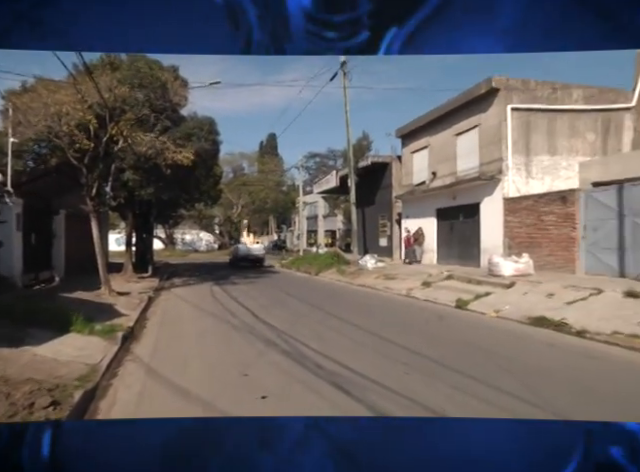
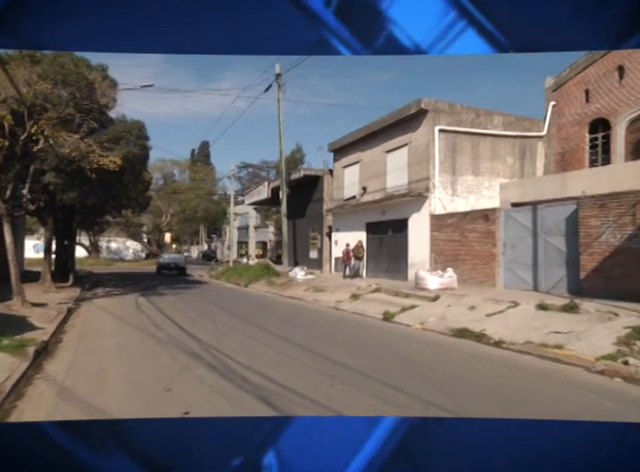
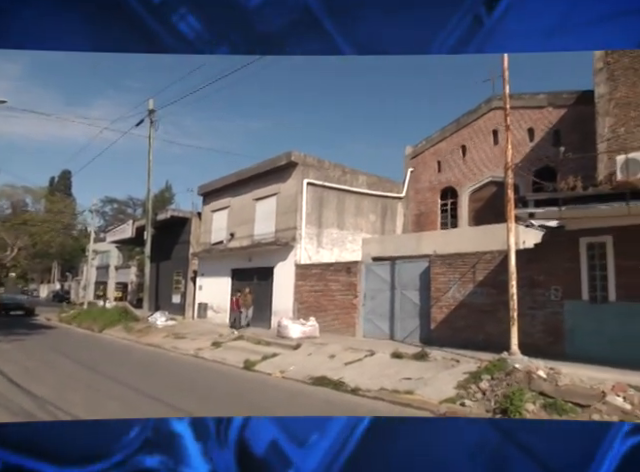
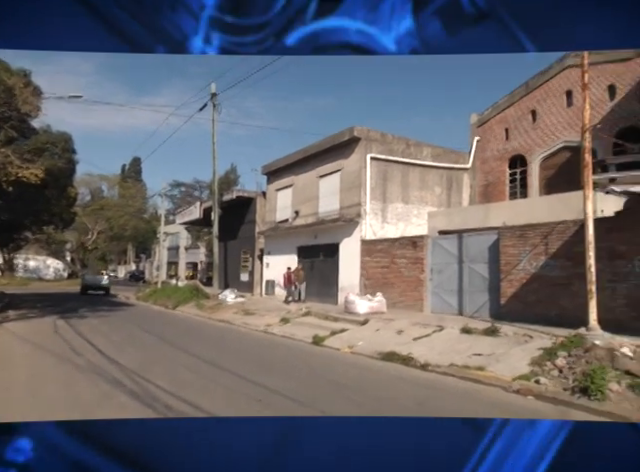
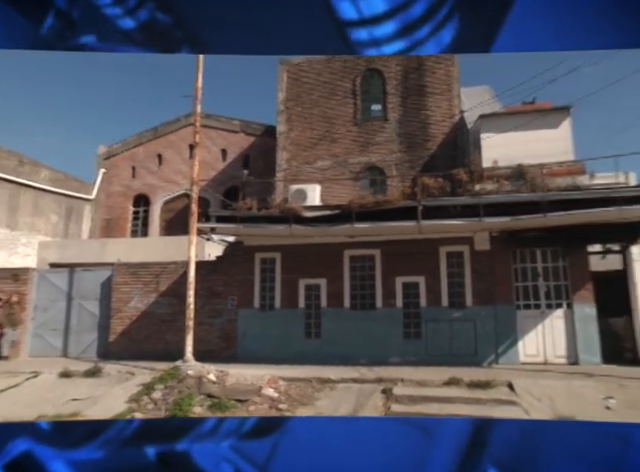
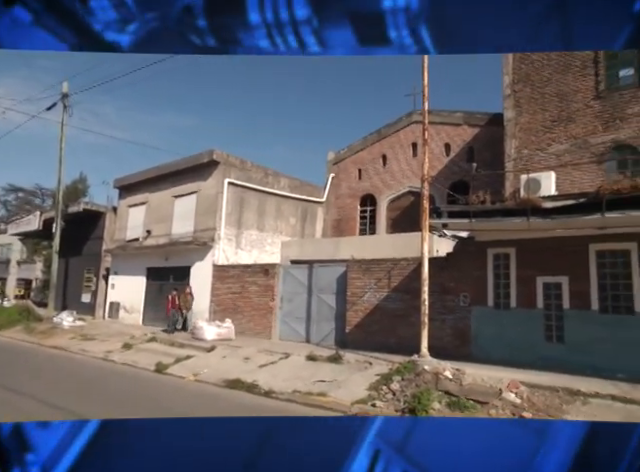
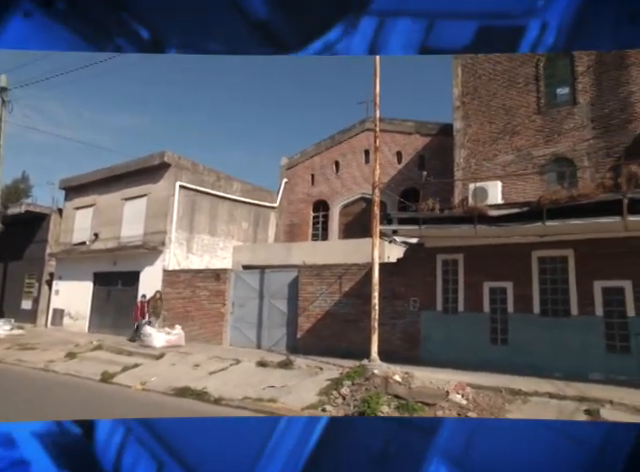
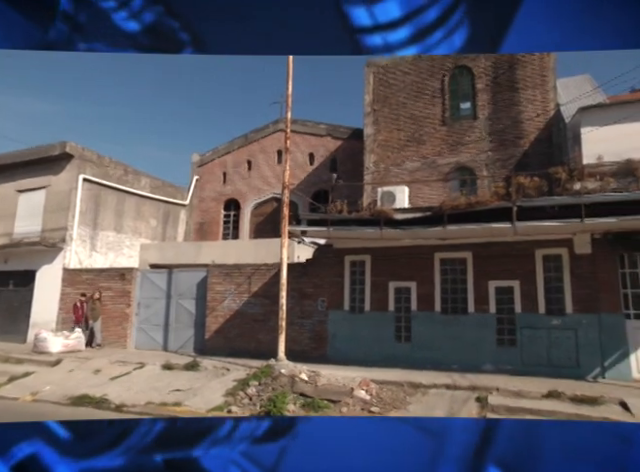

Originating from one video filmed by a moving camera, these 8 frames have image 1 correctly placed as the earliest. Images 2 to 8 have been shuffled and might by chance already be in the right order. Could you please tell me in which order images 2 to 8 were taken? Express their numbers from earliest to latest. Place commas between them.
2, 4, 3, 6, 7, 8, 5
